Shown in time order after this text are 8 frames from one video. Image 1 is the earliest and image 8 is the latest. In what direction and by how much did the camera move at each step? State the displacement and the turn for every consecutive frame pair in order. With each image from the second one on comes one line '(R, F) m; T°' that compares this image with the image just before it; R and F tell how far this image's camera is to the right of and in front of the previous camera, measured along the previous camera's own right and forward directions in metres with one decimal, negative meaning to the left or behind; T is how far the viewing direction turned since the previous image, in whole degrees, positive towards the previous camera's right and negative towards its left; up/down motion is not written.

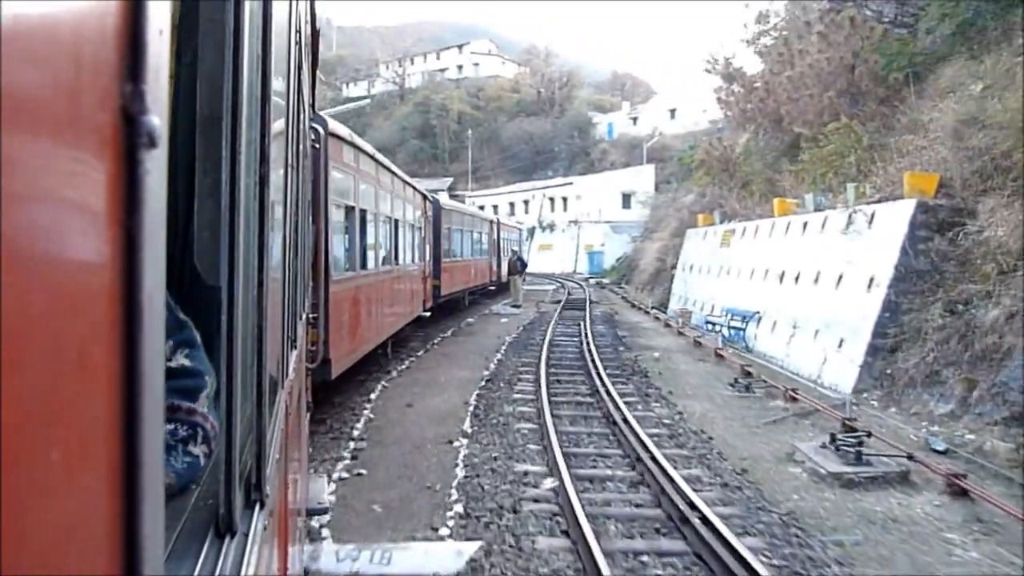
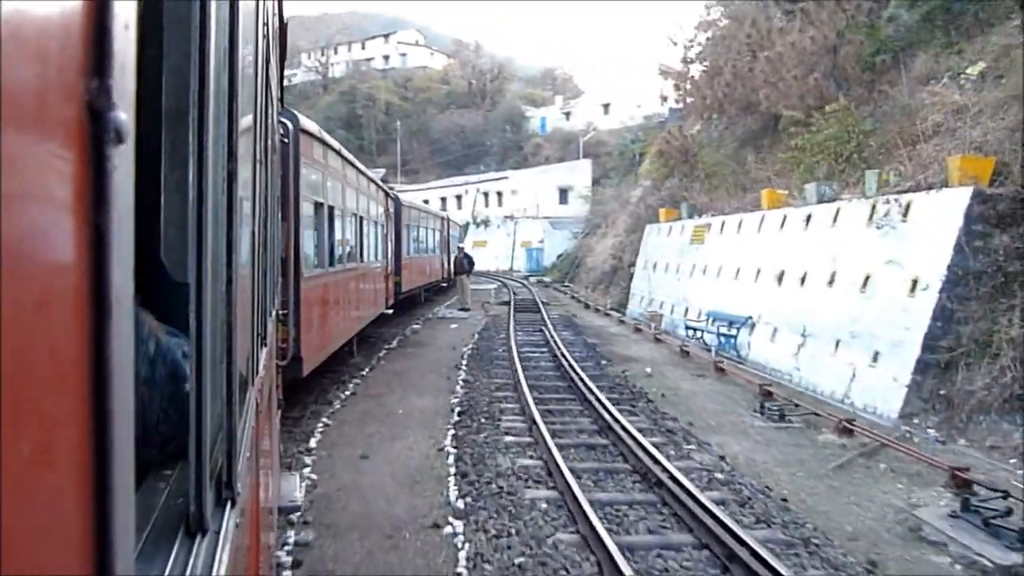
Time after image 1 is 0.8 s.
(-0.7, +2.6) m; +6°
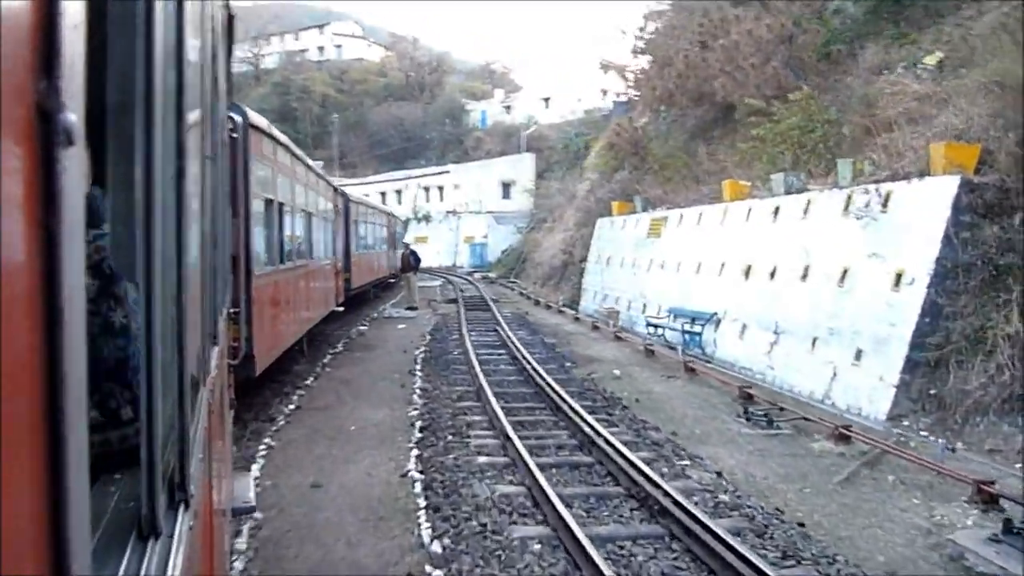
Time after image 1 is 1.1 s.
(-0.3, +0.9) m; +4°
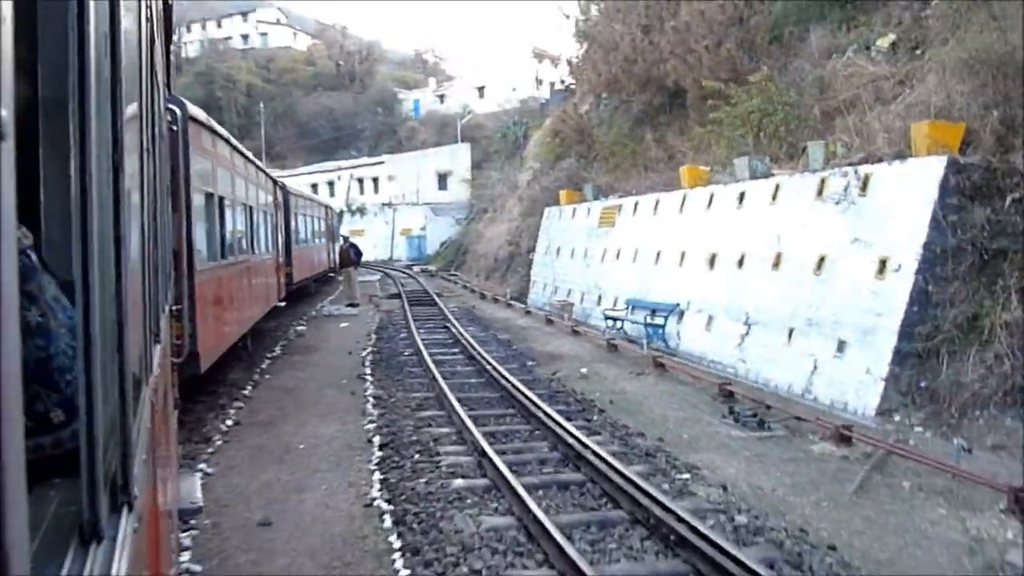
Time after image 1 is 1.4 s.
(-0.3, +0.9) m; +5°
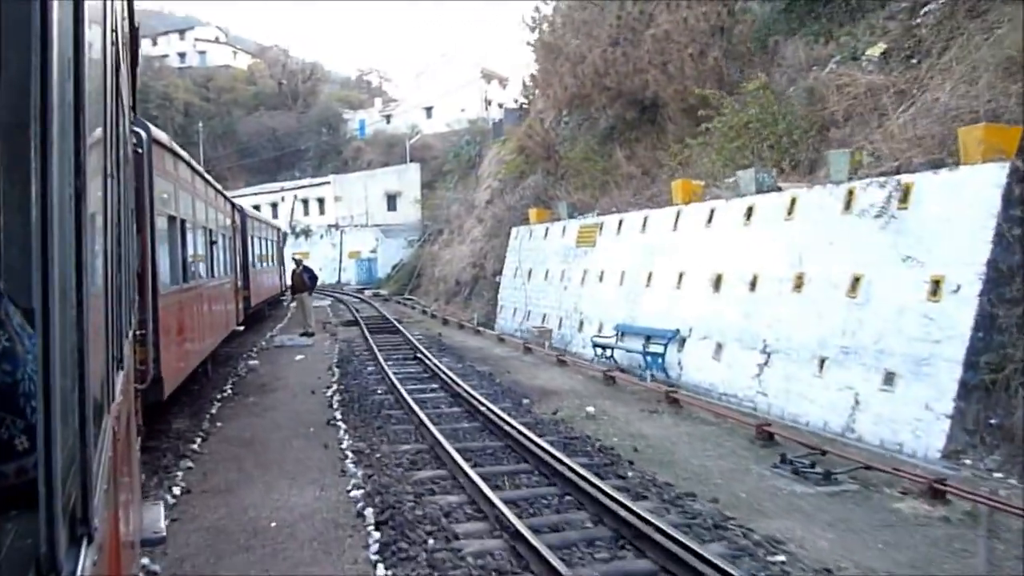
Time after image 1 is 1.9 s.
(-0.6, +1.5) m; +4°
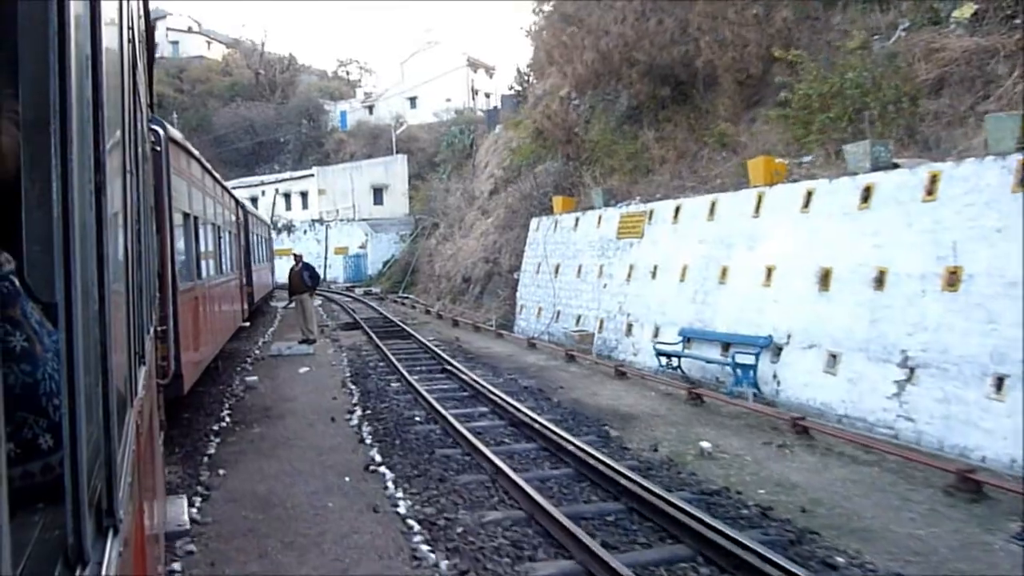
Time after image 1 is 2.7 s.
(-1.1, +2.2) m; +2°
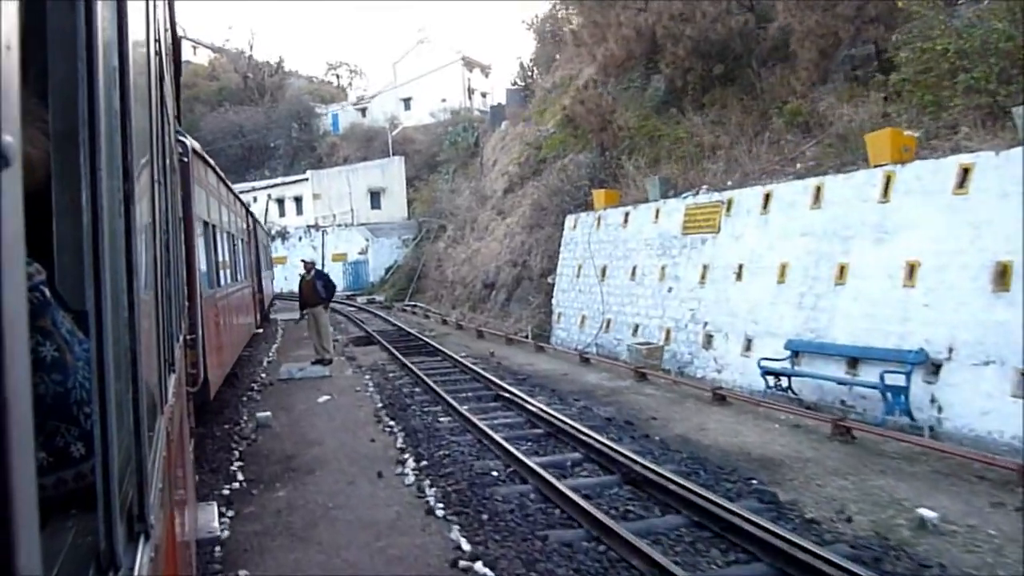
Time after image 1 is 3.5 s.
(-1.0, +2.2) m; +1°
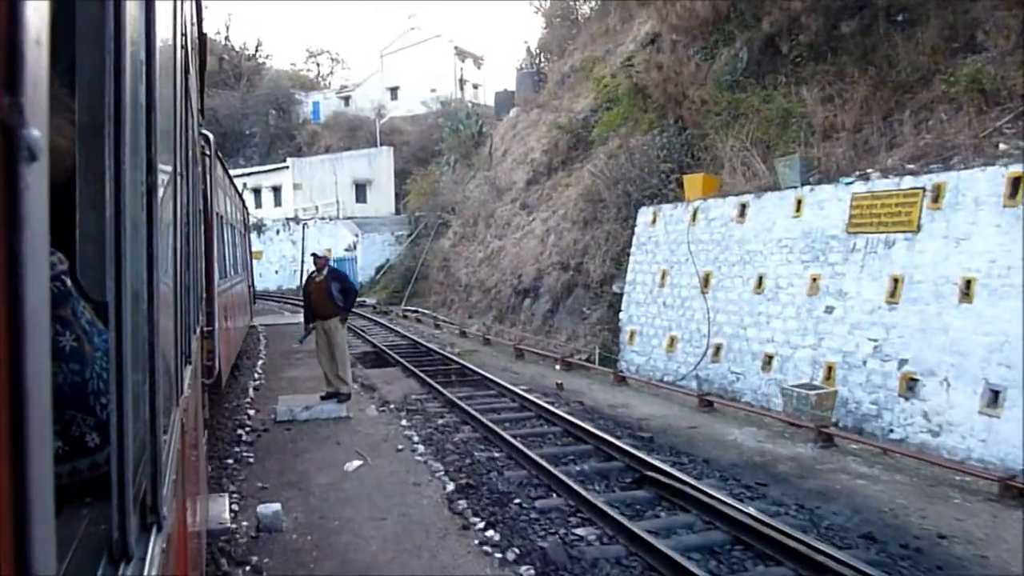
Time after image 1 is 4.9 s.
(-1.5, +3.8) m; +2°
